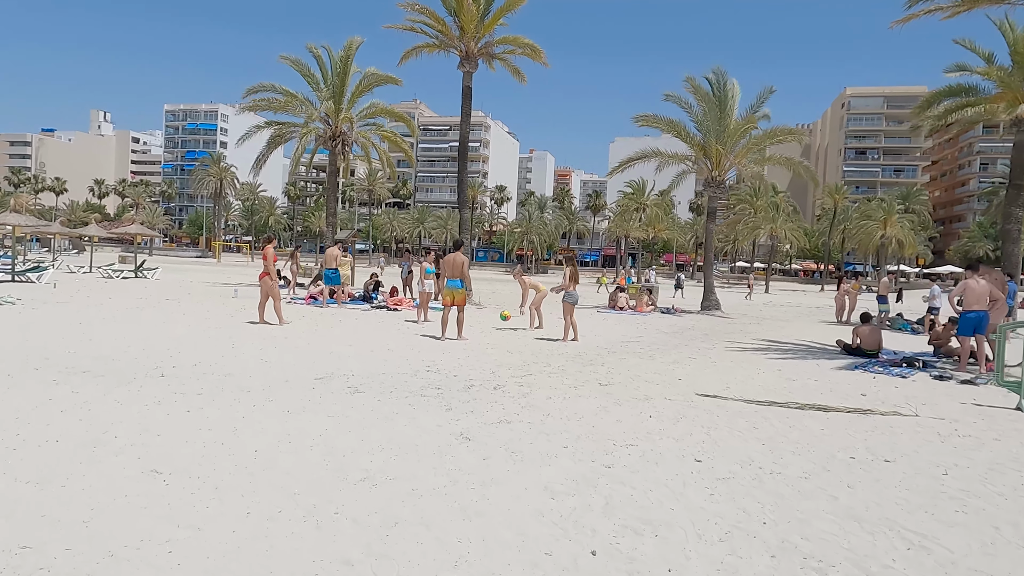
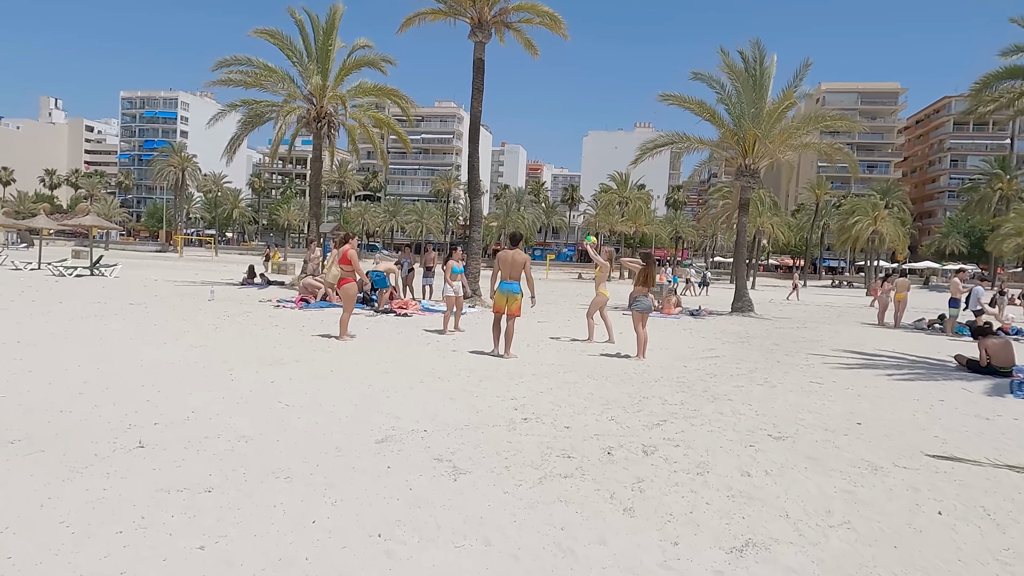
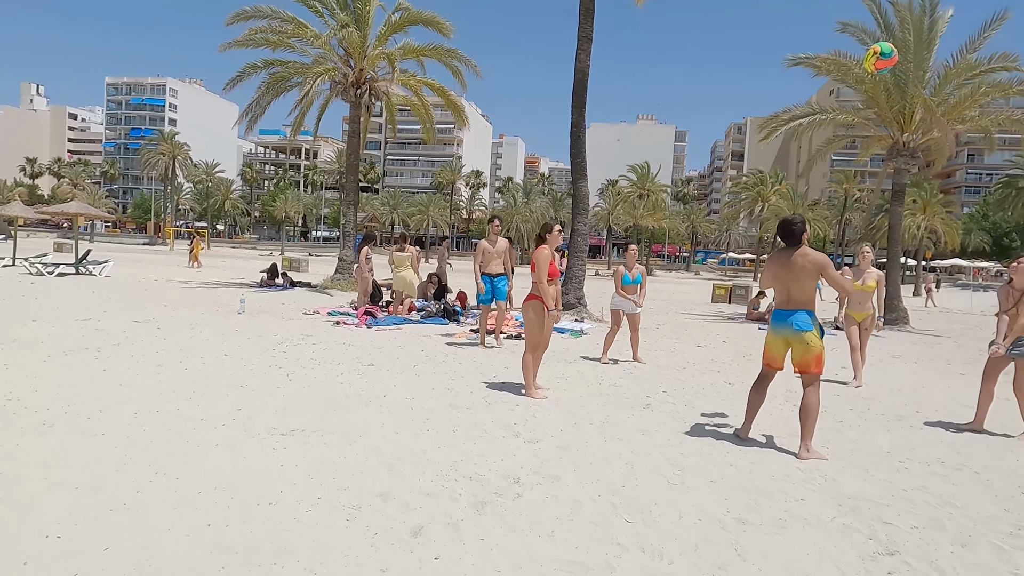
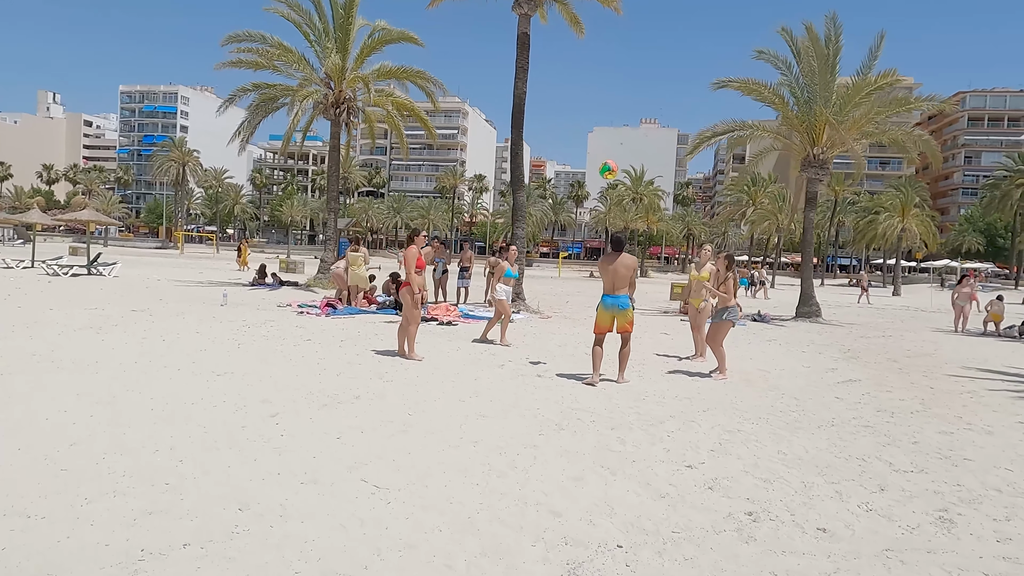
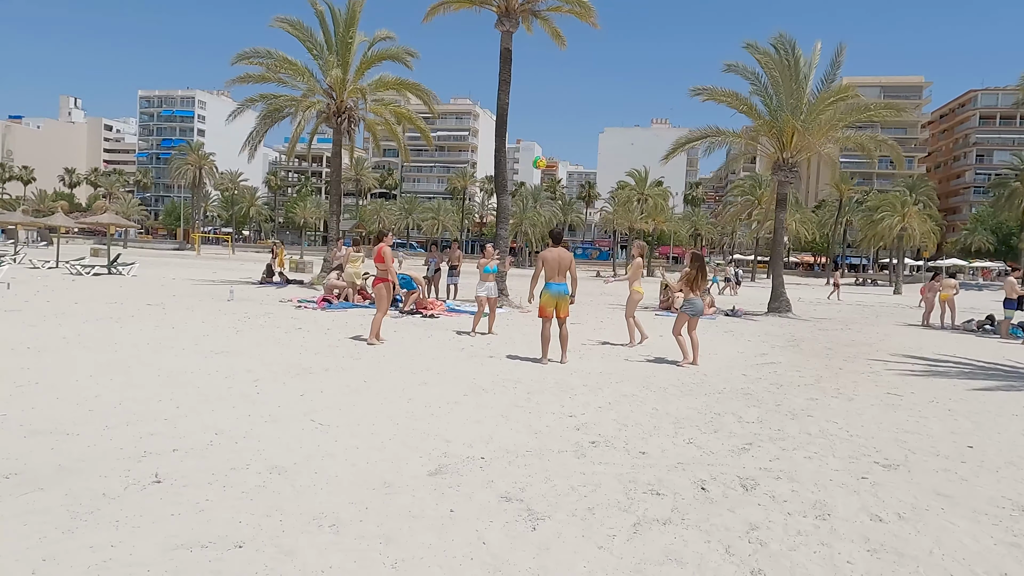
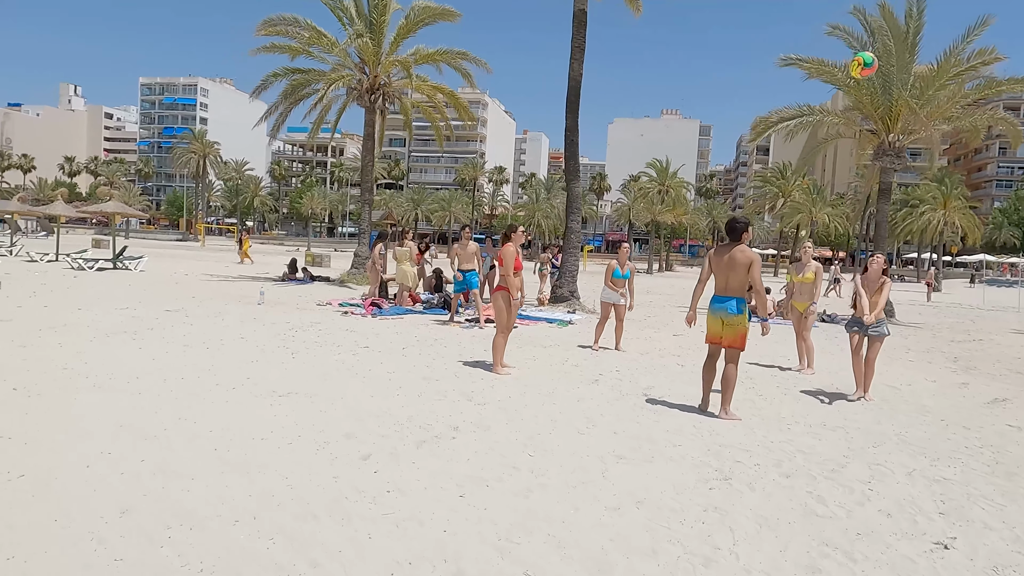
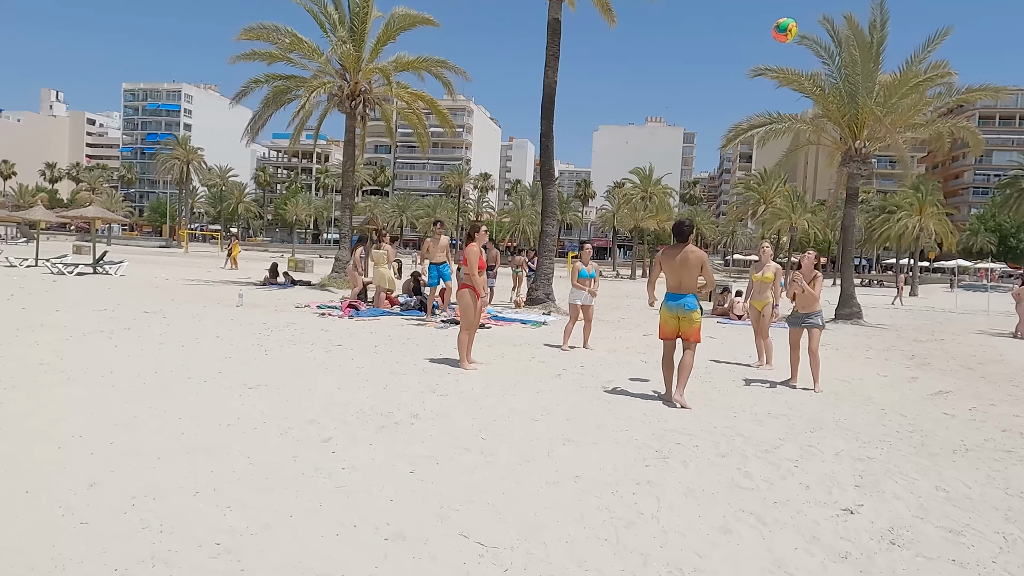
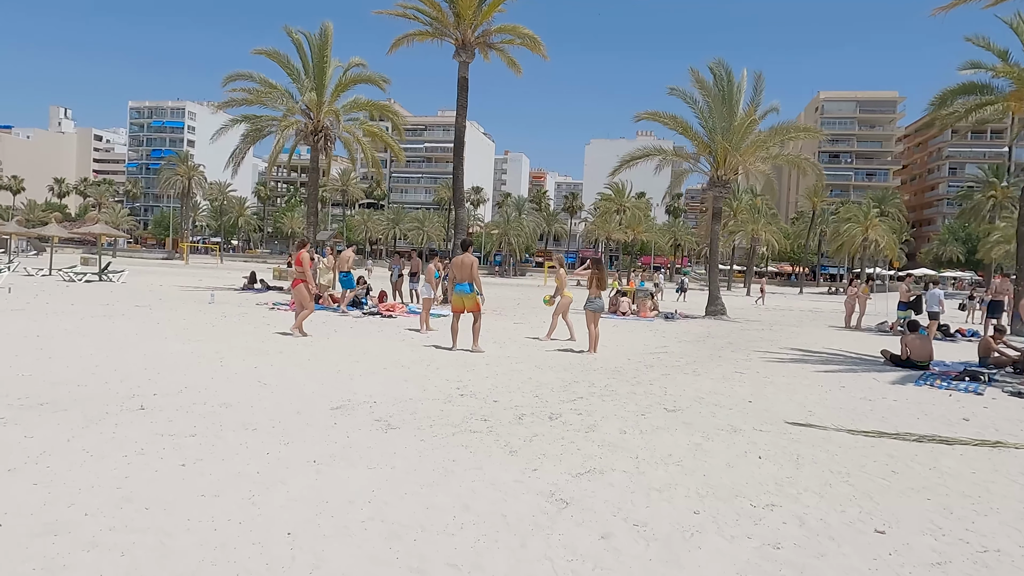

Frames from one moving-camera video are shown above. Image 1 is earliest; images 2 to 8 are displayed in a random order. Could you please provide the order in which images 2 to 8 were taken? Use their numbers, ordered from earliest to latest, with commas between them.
8, 2, 5, 4, 7, 6, 3
